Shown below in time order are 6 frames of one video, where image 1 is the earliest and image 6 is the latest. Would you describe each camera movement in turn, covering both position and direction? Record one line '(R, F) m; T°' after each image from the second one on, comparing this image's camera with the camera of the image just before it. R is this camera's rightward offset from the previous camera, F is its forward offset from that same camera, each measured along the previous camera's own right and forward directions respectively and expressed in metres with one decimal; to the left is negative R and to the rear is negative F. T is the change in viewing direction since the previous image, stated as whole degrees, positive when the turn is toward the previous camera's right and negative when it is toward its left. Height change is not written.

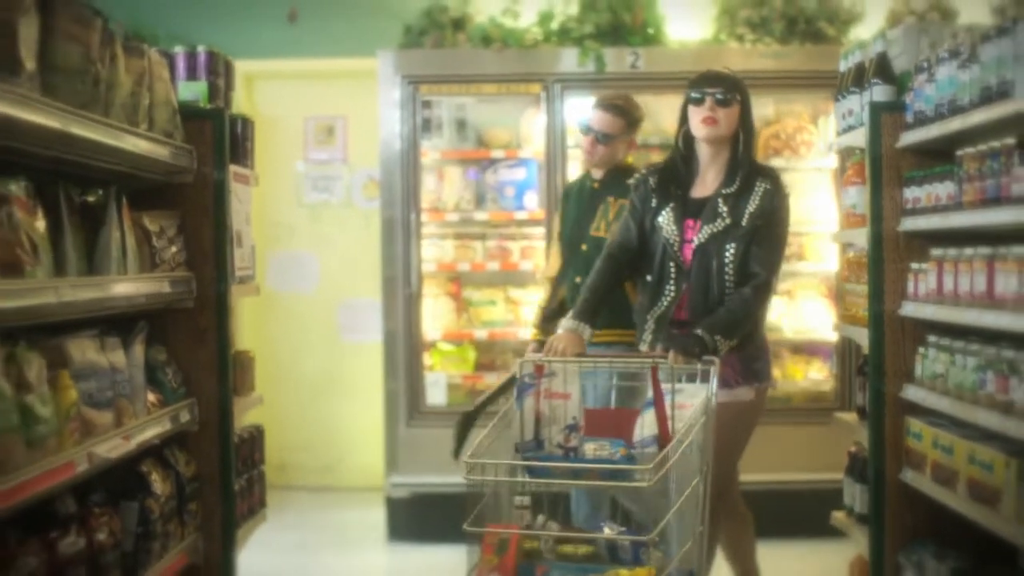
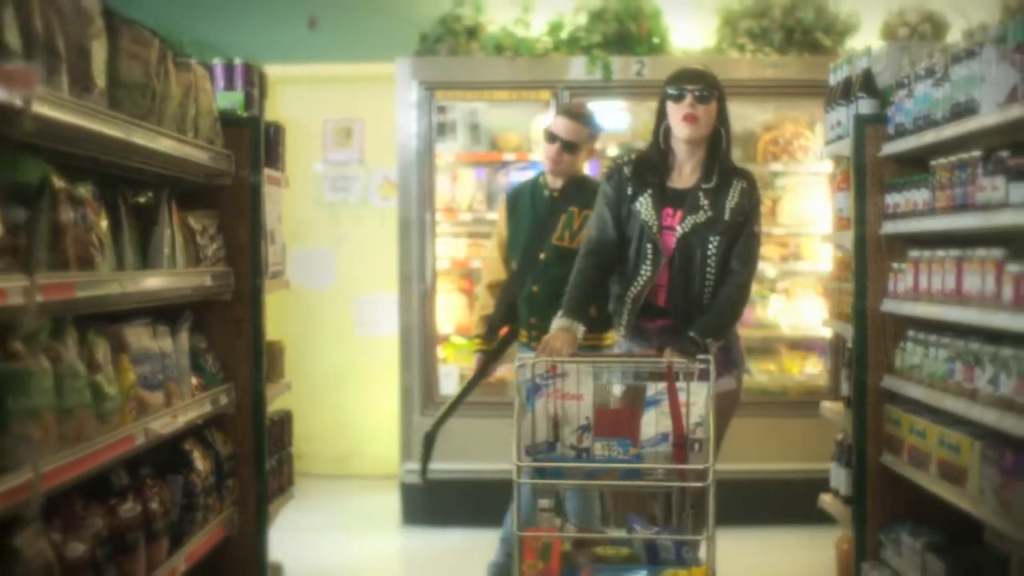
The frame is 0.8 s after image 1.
(0.0, -0.2) m; 0°
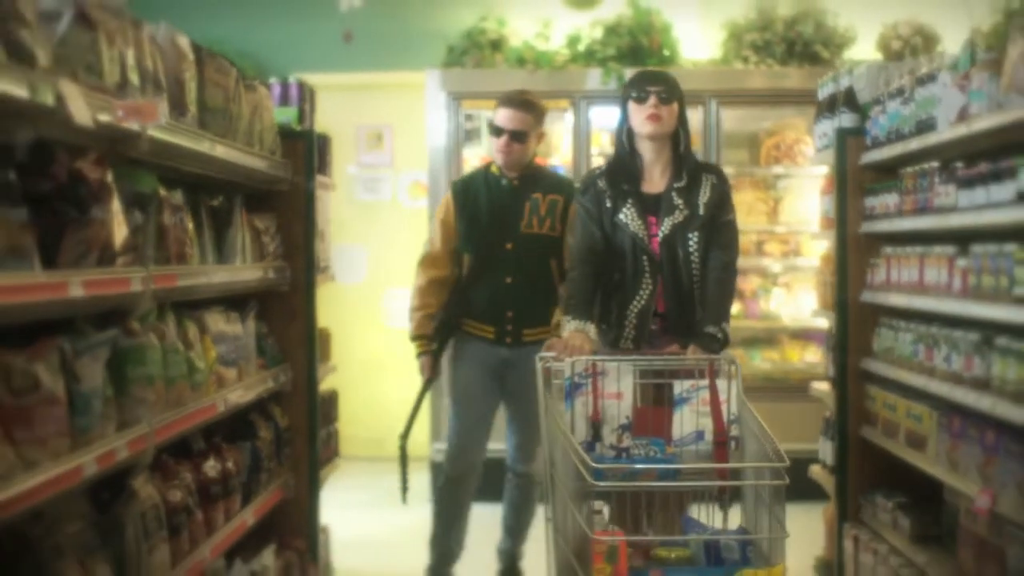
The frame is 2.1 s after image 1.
(0.0, -0.4) m; -1°
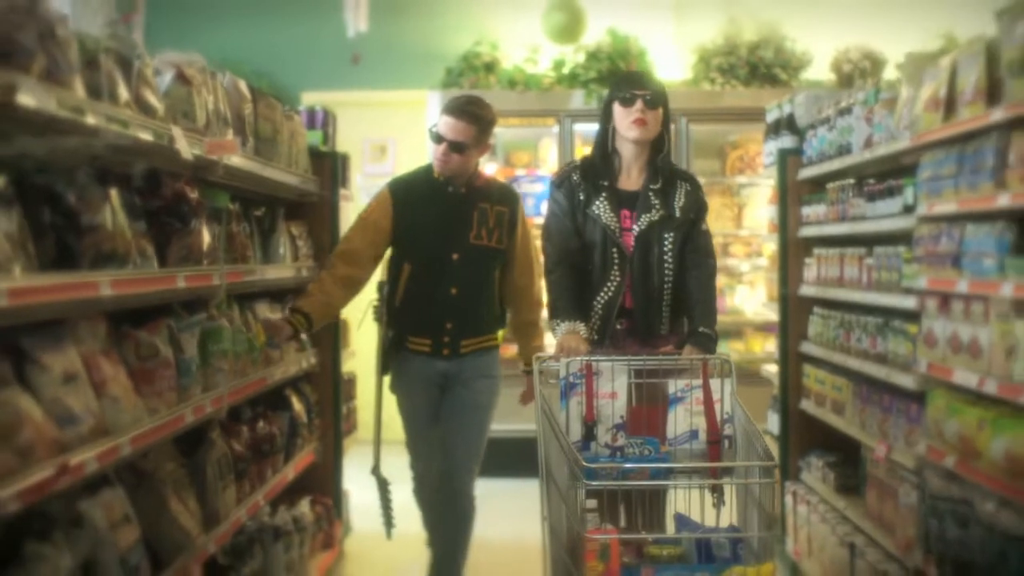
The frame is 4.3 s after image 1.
(0.0, -0.6) m; +1°
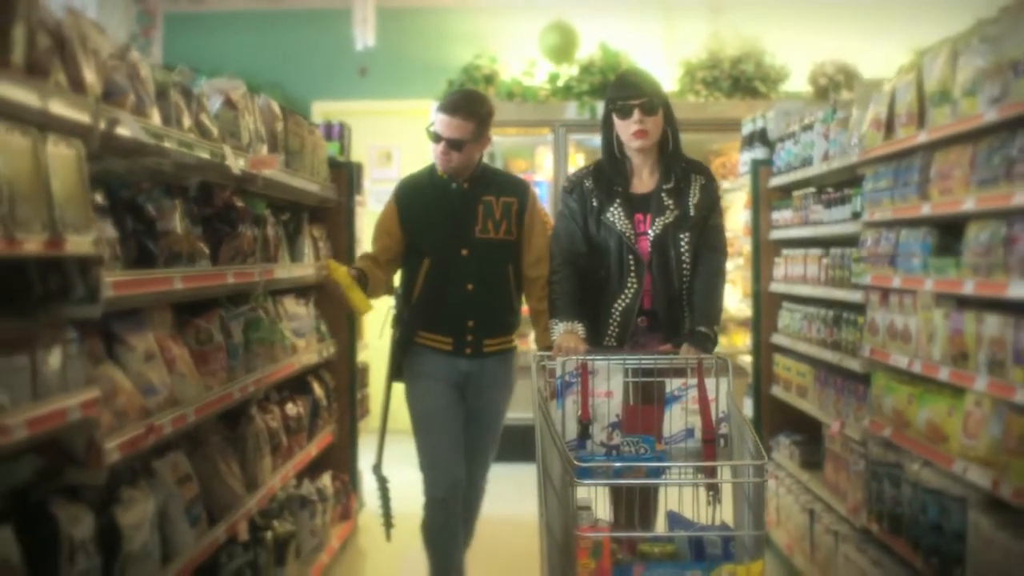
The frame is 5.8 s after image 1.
(0.0, -0.4) m; 0°
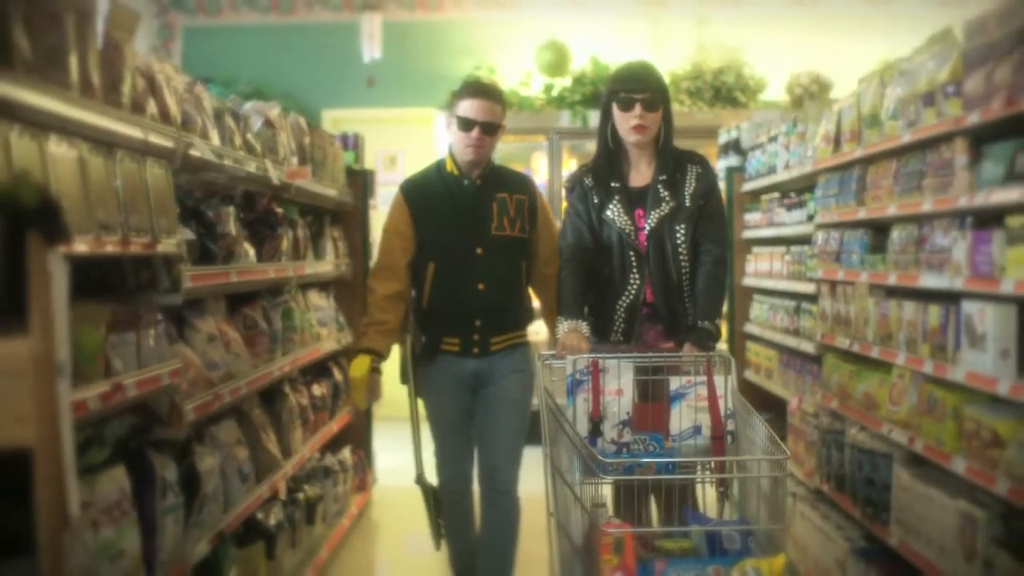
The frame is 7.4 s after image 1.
(0.0, -0.5) m; 0°
